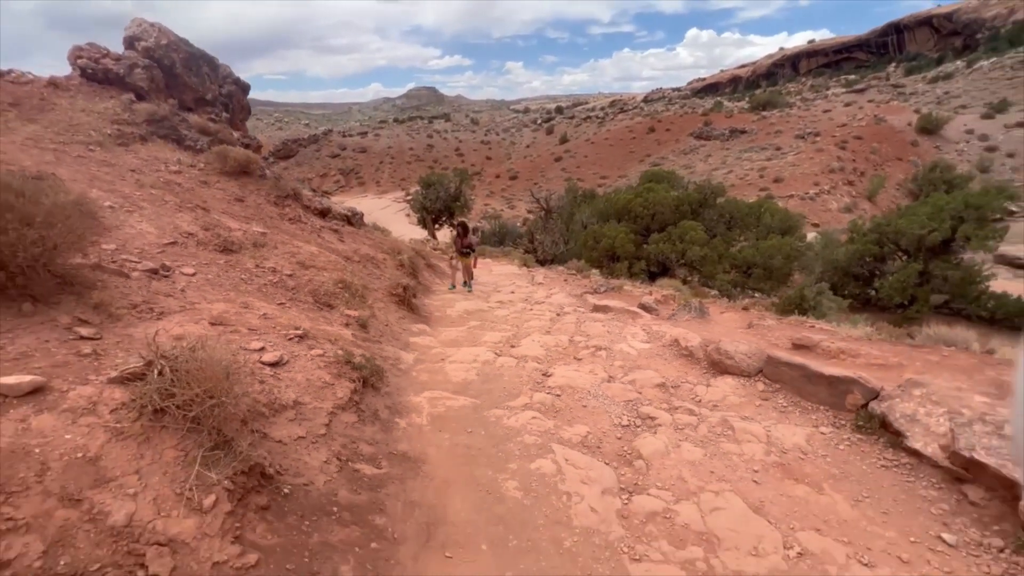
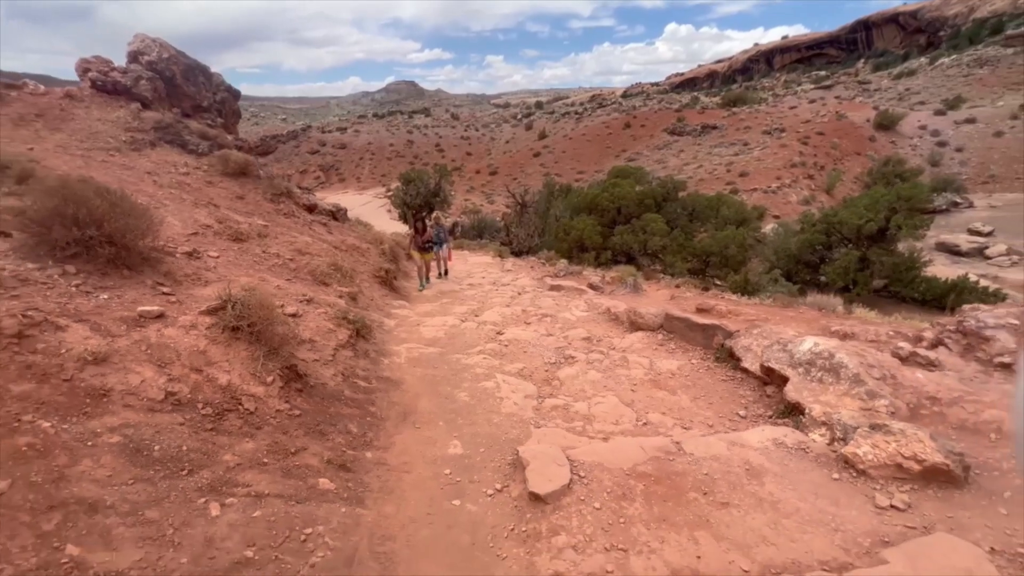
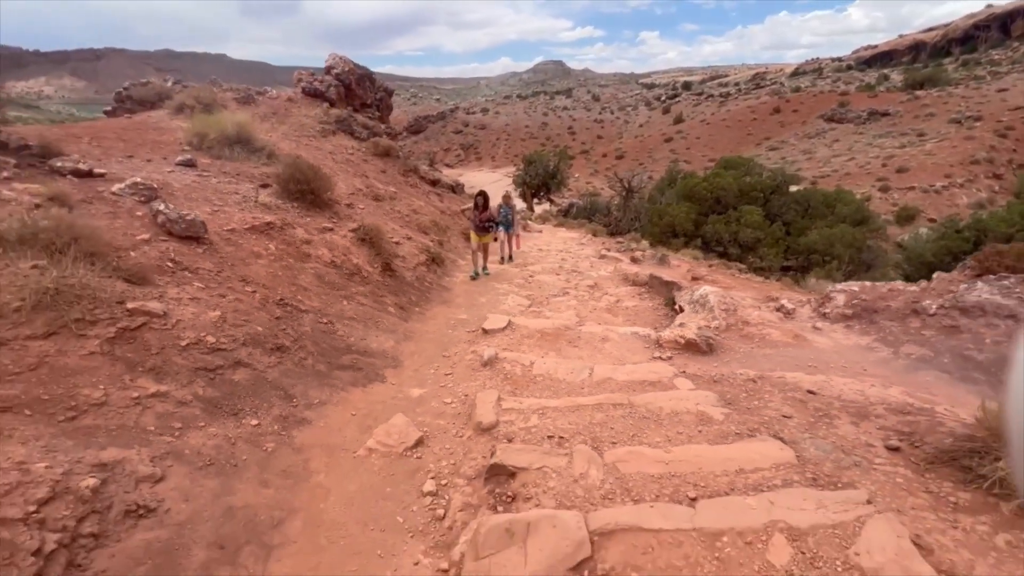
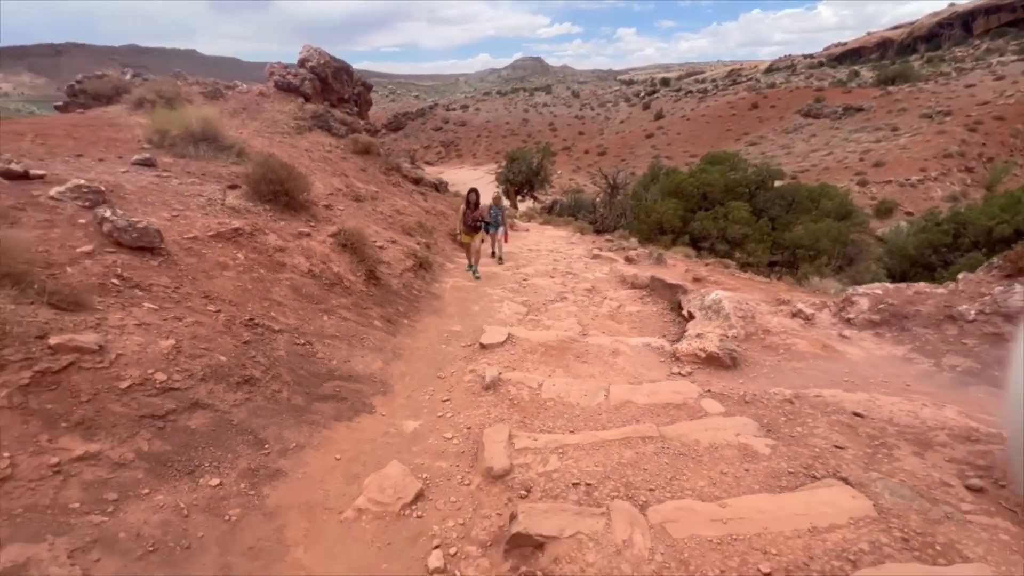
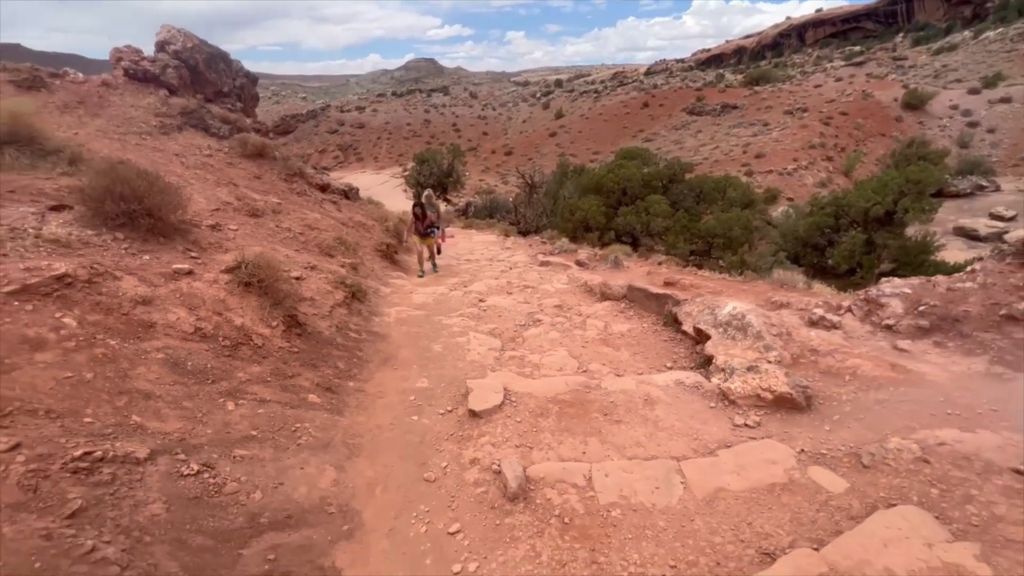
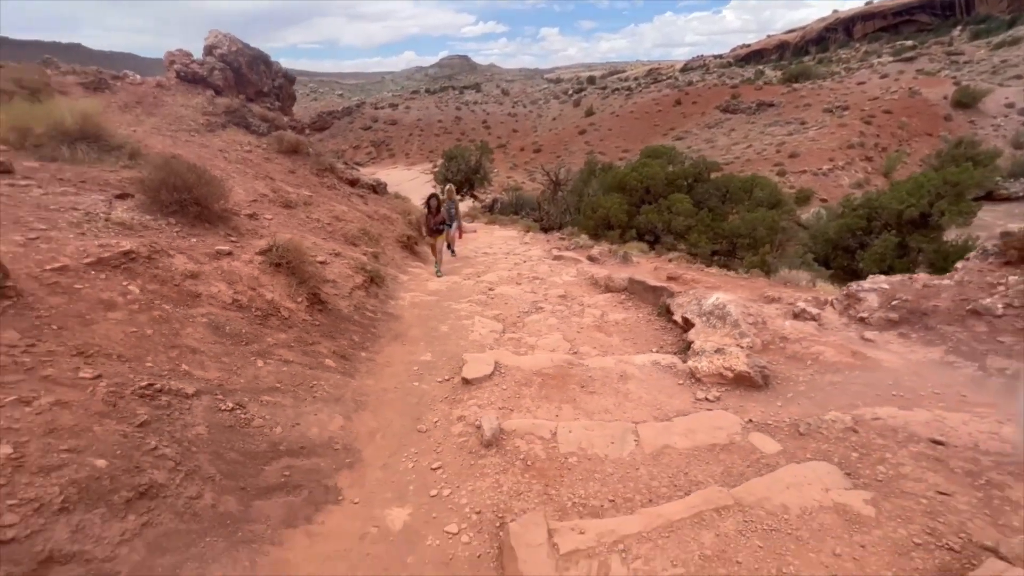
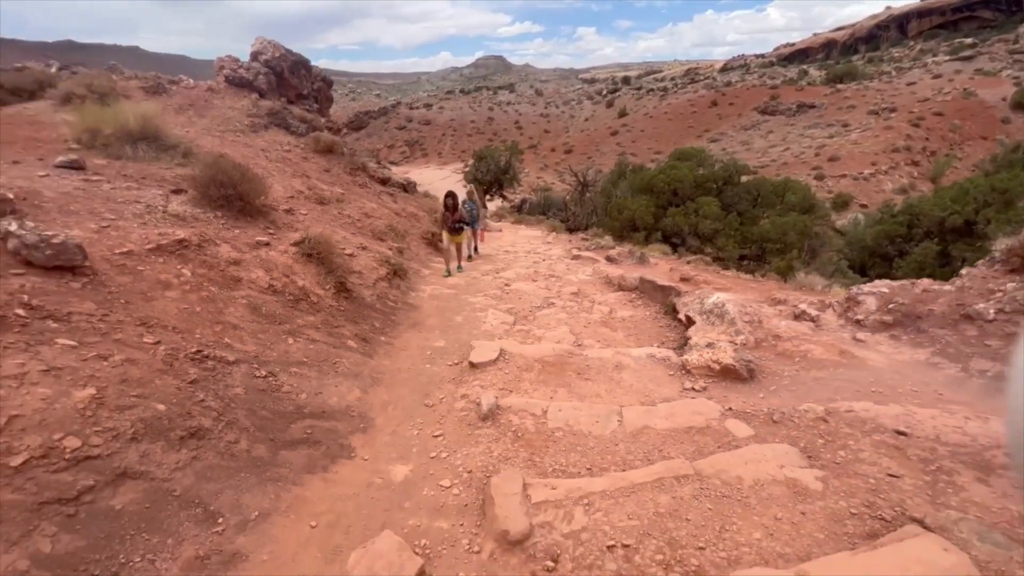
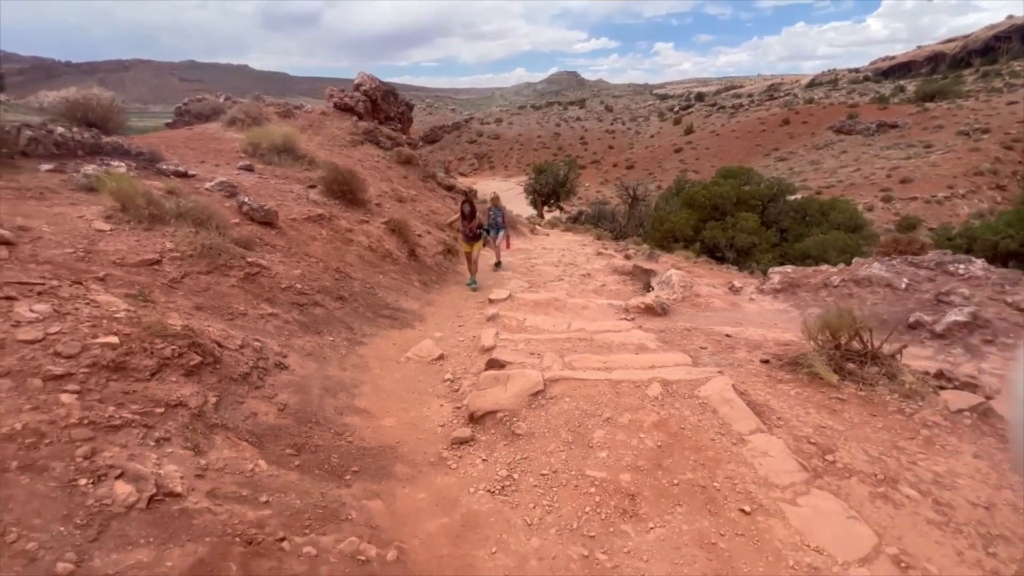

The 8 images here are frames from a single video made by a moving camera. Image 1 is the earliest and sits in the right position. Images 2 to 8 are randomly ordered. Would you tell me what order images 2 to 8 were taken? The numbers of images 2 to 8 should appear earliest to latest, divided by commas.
2, 5, 6, 7, 4, 3, 8
